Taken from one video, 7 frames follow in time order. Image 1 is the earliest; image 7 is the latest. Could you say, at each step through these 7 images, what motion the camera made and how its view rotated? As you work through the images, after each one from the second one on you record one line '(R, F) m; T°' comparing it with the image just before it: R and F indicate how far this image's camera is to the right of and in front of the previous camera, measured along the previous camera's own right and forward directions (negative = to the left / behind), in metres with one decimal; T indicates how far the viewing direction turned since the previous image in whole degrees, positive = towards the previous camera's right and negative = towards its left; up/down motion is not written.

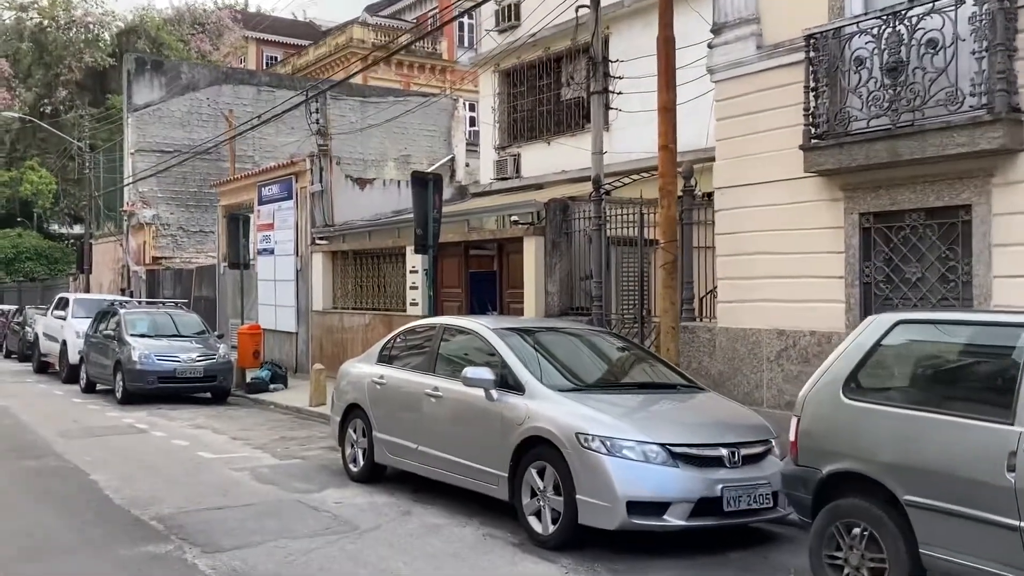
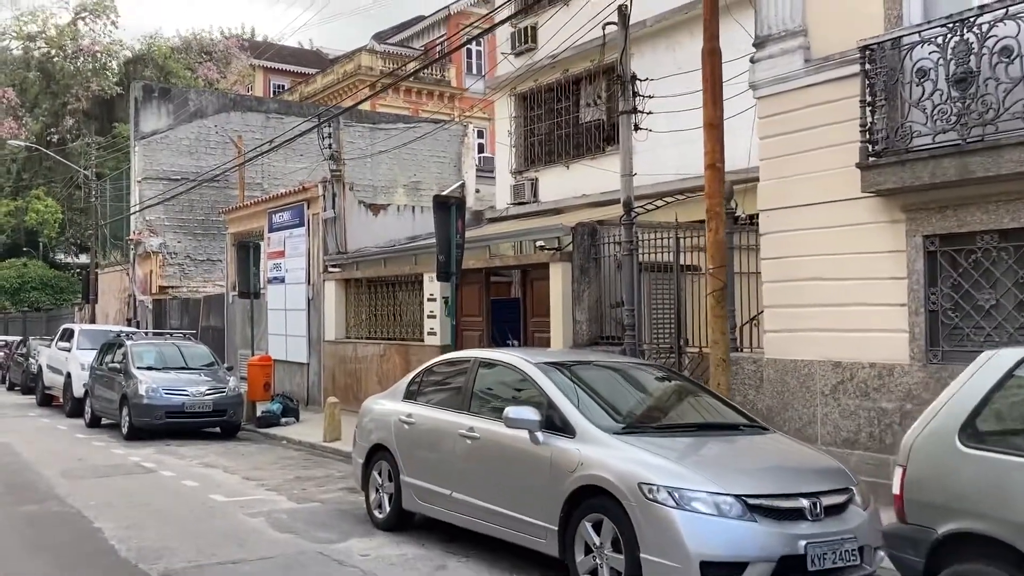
(-0.3, +0.6) m; 0°
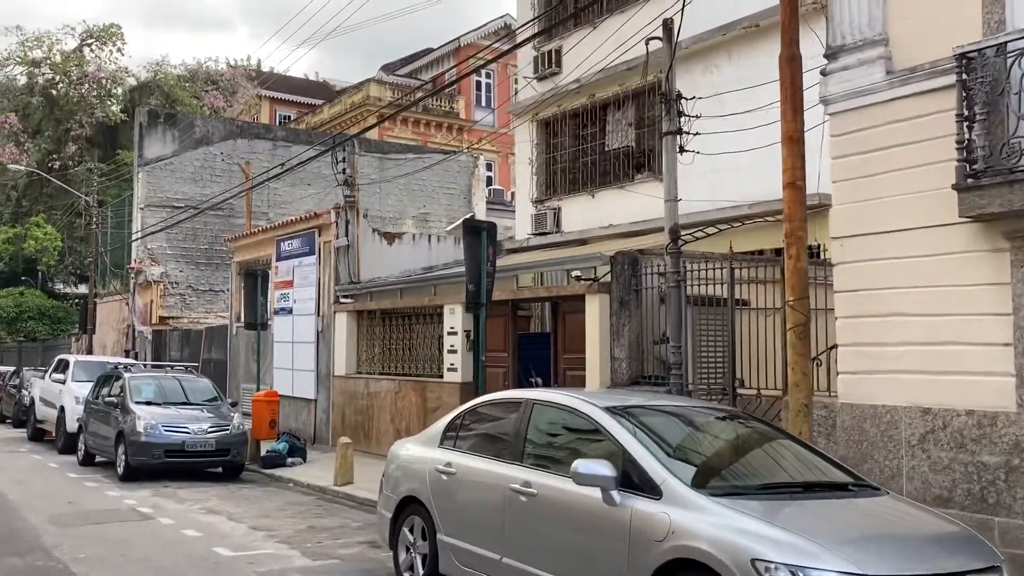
(-0.4, +0.9) m; 0°
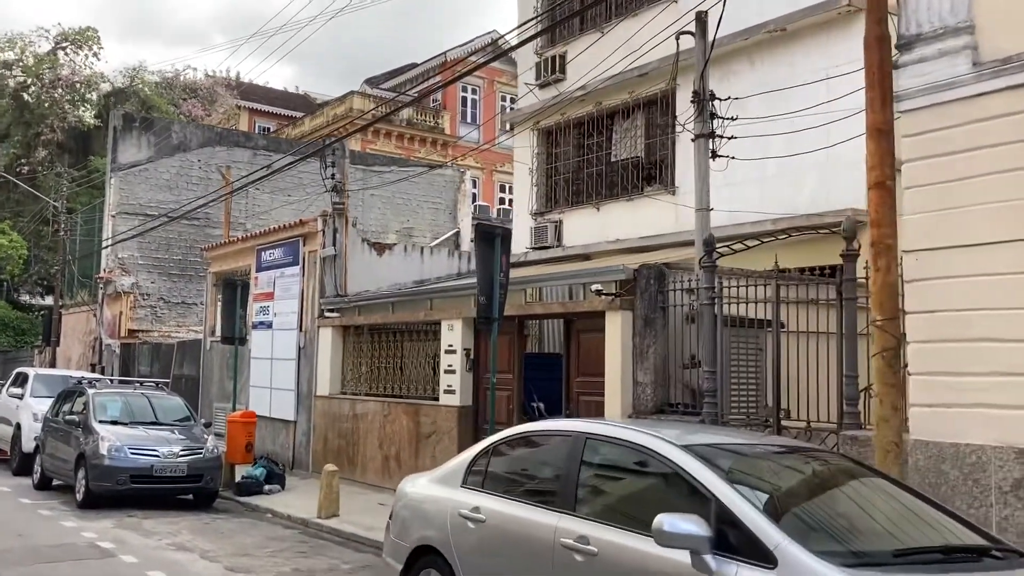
(-0.4, +1.0) m; +2°
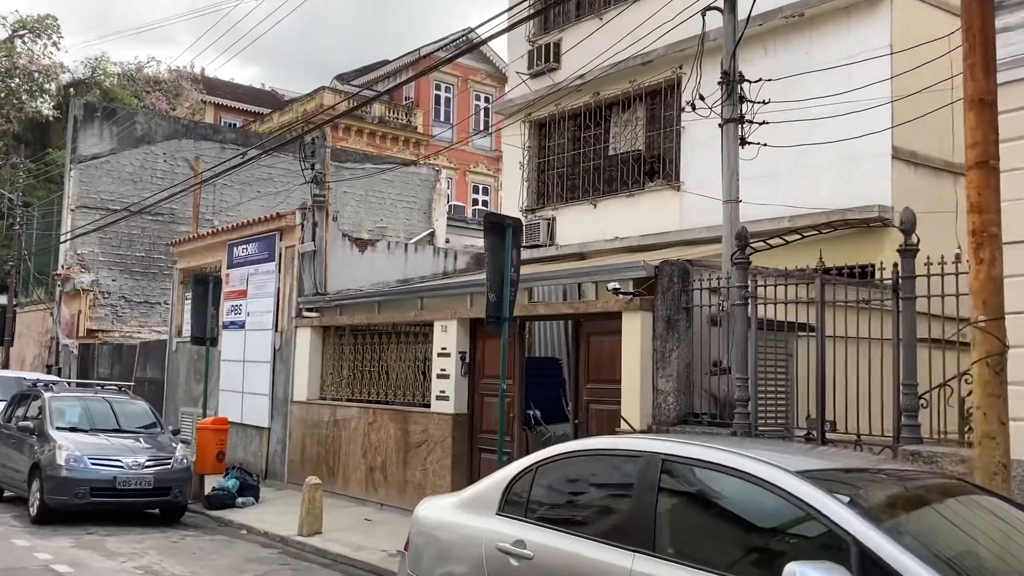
(-0.4, +0.9) m; +2°
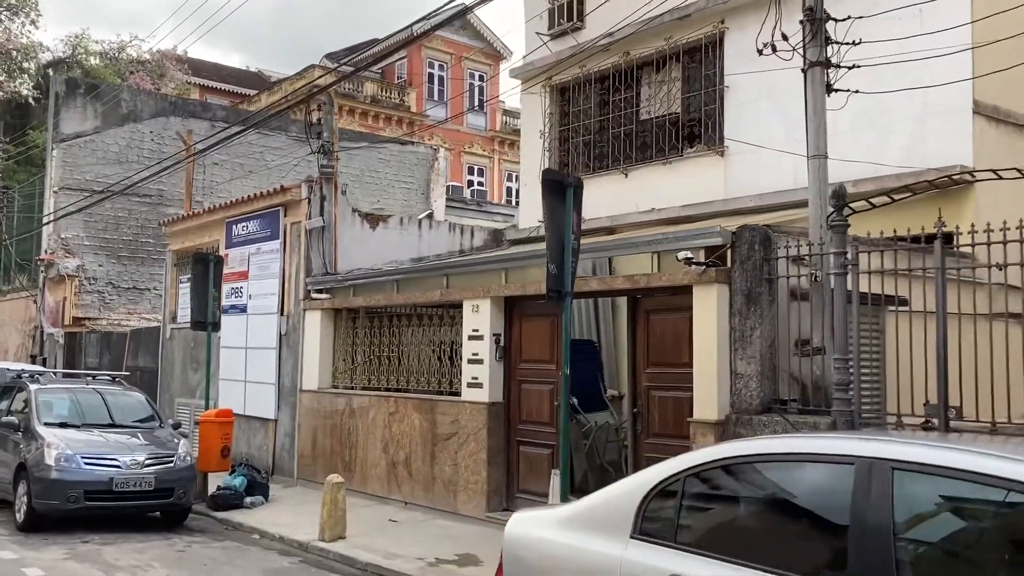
(-0.6, +1.1) m; +1°
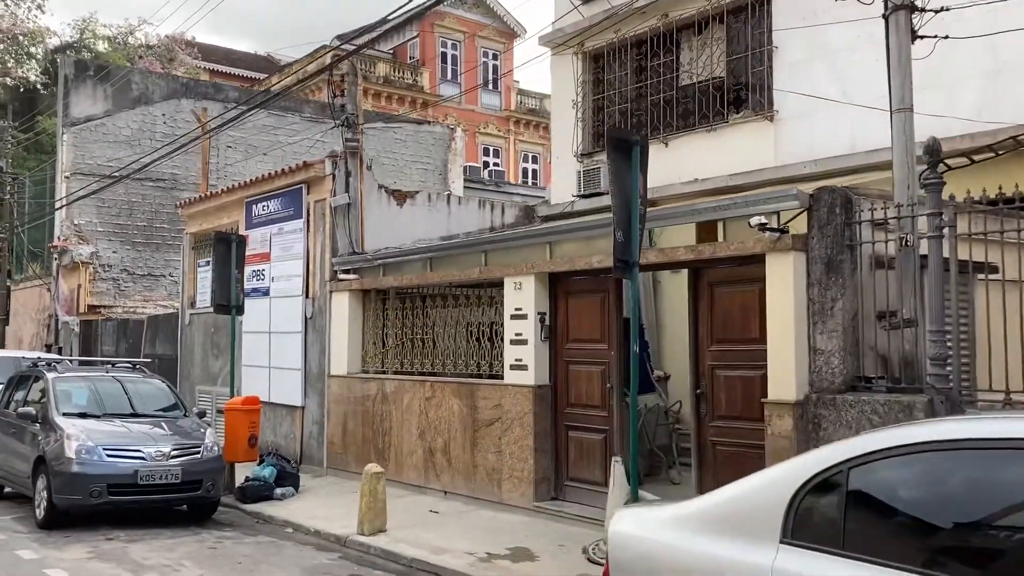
(-0.3, +0.6) m; -1°
